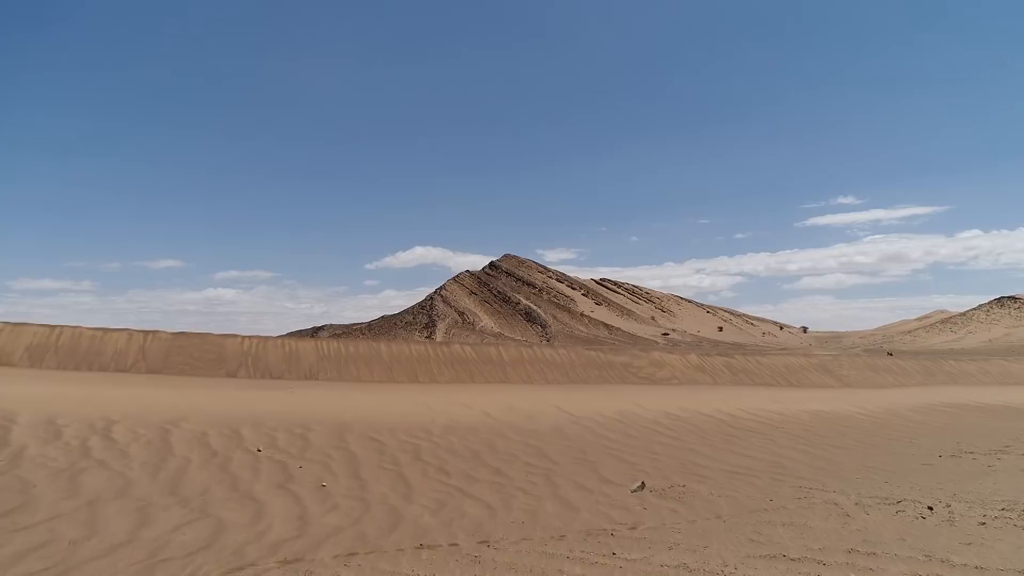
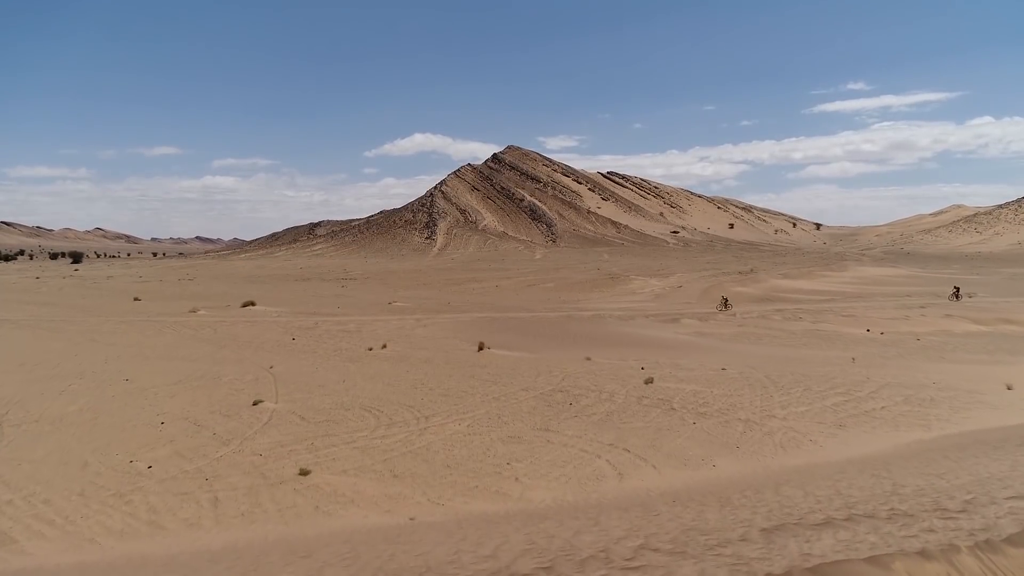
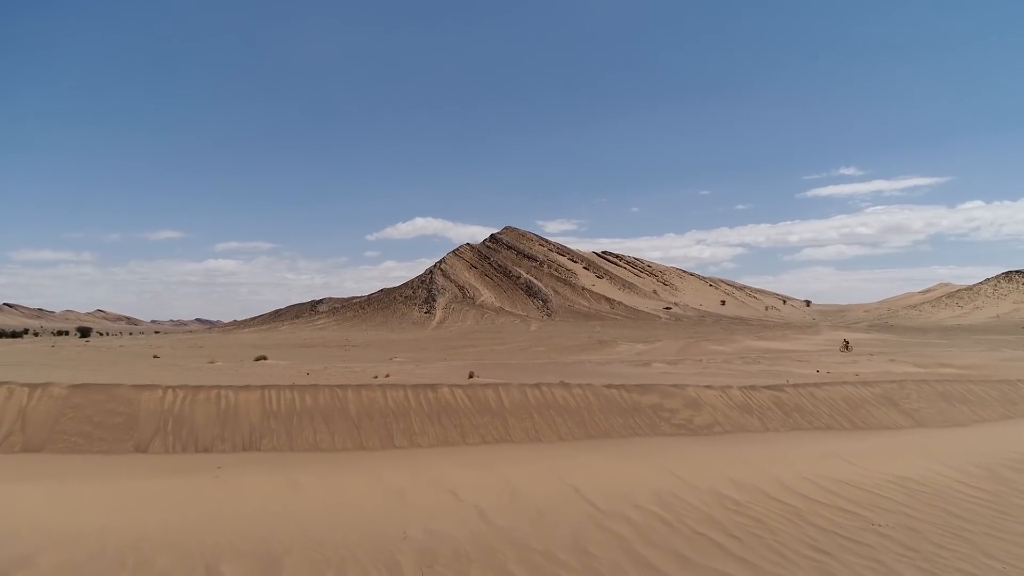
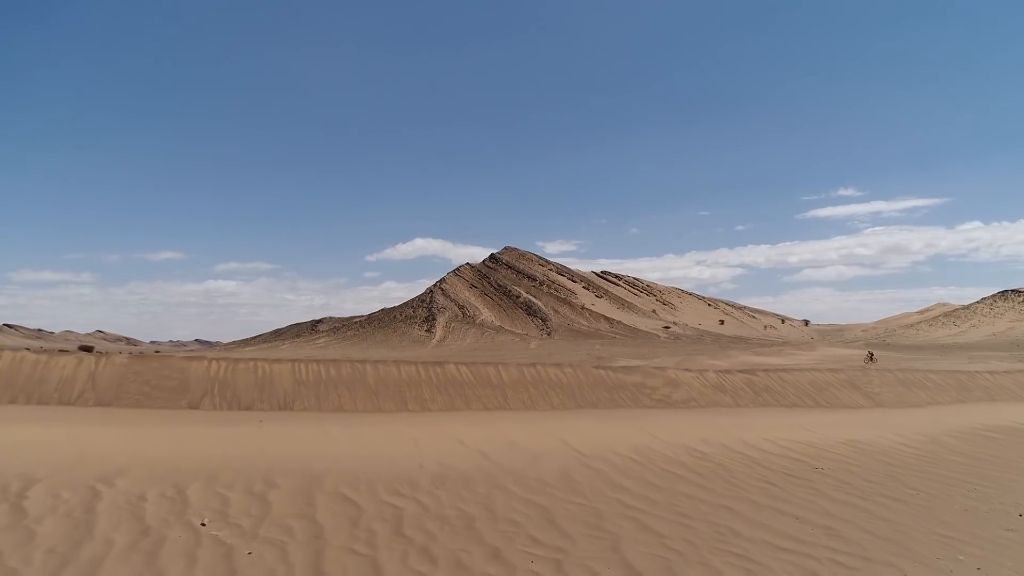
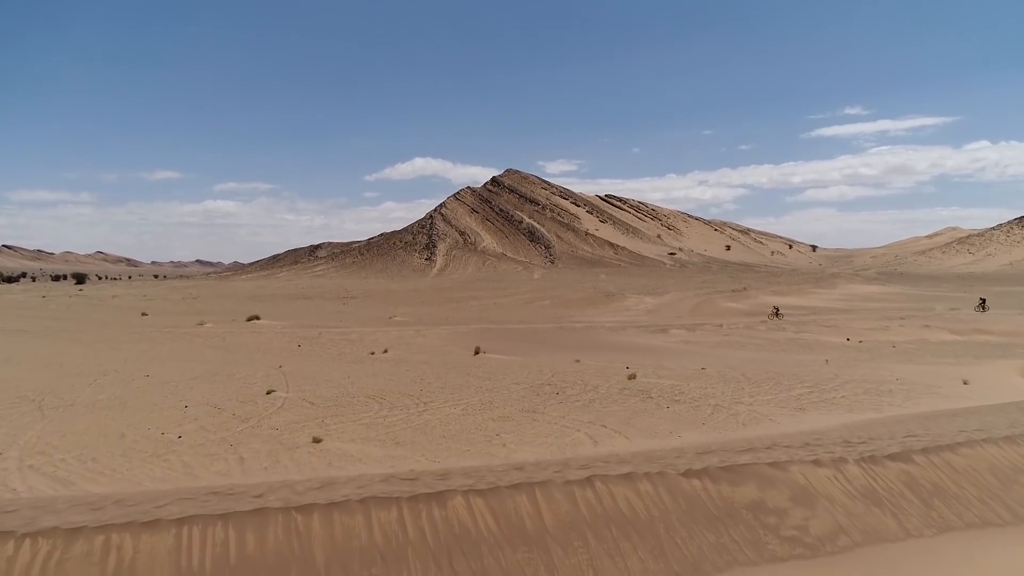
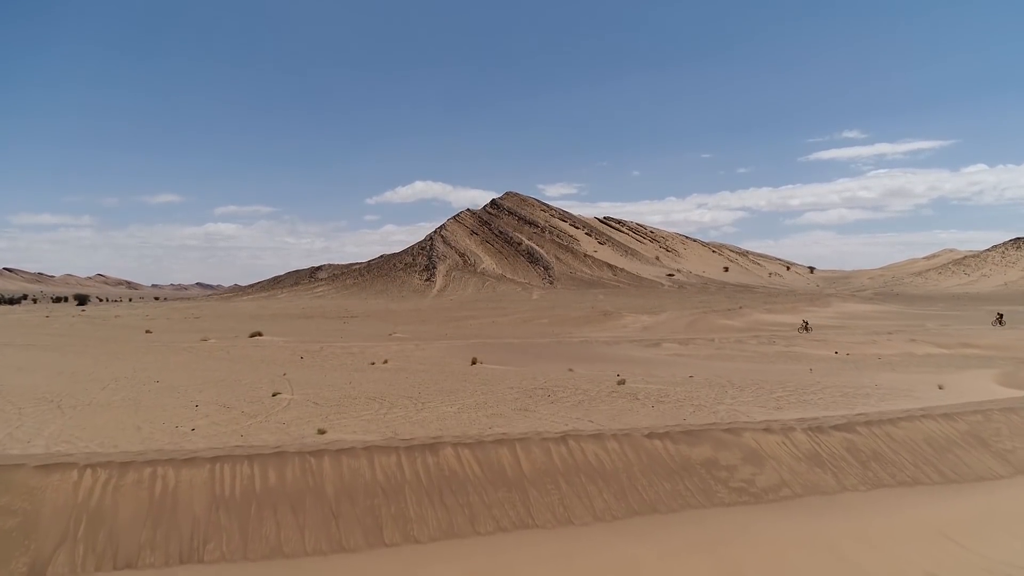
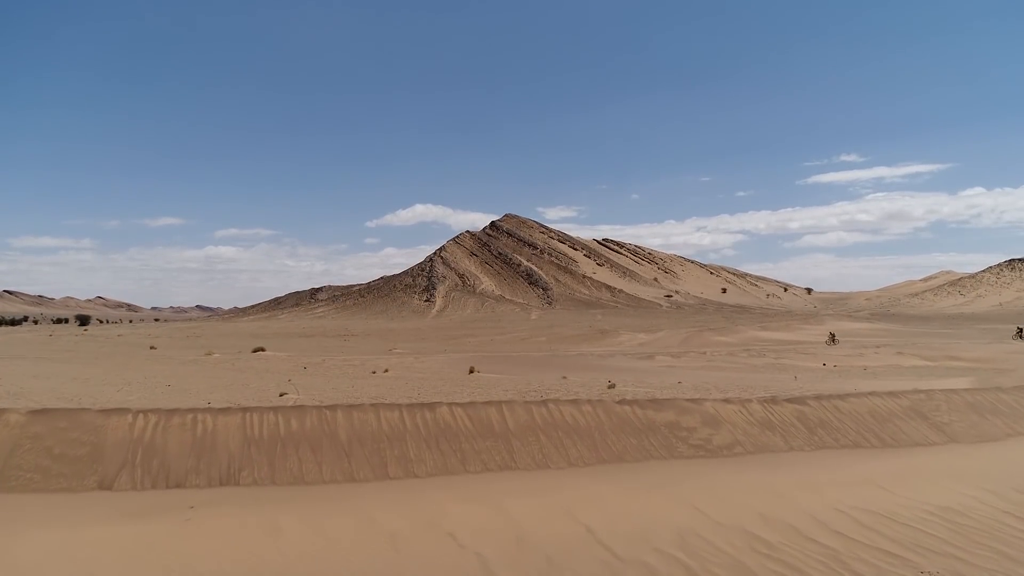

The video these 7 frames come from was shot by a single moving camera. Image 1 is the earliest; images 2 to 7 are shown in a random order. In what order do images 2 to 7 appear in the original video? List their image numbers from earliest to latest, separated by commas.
4, 3, 7, 6, 5, 2
